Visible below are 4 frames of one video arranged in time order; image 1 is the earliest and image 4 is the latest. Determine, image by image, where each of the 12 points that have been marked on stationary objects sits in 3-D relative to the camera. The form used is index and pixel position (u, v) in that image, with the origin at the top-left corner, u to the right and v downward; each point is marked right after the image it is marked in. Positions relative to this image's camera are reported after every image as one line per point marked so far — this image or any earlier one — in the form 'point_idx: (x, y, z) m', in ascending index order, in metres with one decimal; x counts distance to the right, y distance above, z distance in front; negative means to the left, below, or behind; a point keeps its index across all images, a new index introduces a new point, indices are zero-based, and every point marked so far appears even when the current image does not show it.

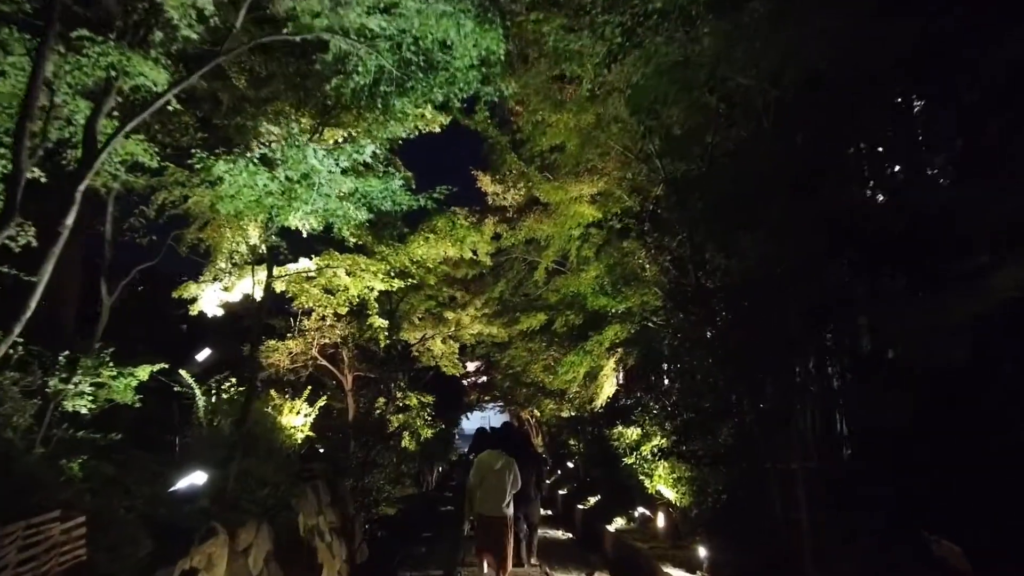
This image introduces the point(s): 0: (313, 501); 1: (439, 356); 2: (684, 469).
0: (-2.3, -2.5, +9.6) m
1: (-1.7, -1.7, +19.2) m
2: (+2.3, -2.4, +10.7) m
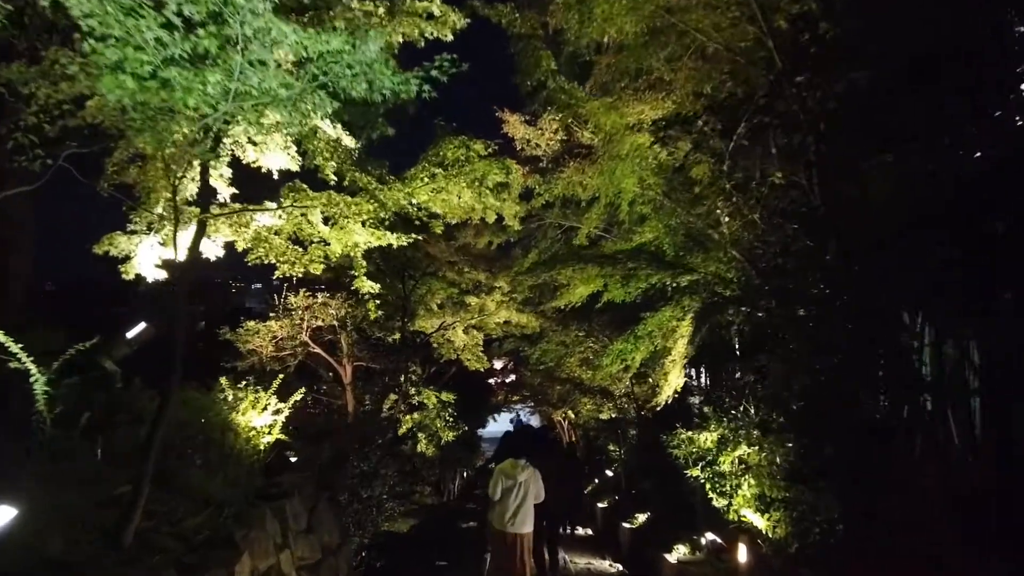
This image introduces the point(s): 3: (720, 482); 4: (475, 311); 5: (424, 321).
0: (-2.0, -2.1, +7.0) m
1: (-1.0, -1.3, +16.6) m
2: (+2.6, -2.0, +7.9) m
3: (+2.3, -2.1, +8.9) m
4: (-0.7, -0.5, +15.9) m
5: (-1.6, -0.6, +15.7) m
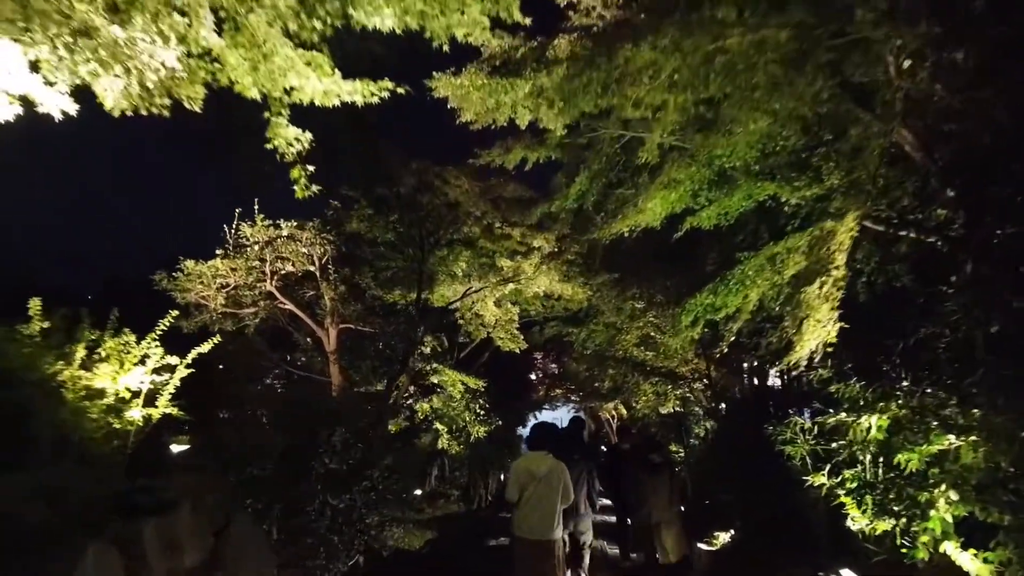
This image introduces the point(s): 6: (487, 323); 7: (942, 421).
0: (-1.9, -1.4, +3.9) m
1: (-0.3, -0.6, +13.4) m
2: (+2.8, -1.3, +4.6) m
3: (+2.5, -1.4, +5.5) m
4: (-0.1, +0.2, +12.6) m
5: (-0.9, 0.0, +12.5) m
6: (-0.4, -0.6, +13.5) m
7: (+2.7, -0.8, +5.0) m
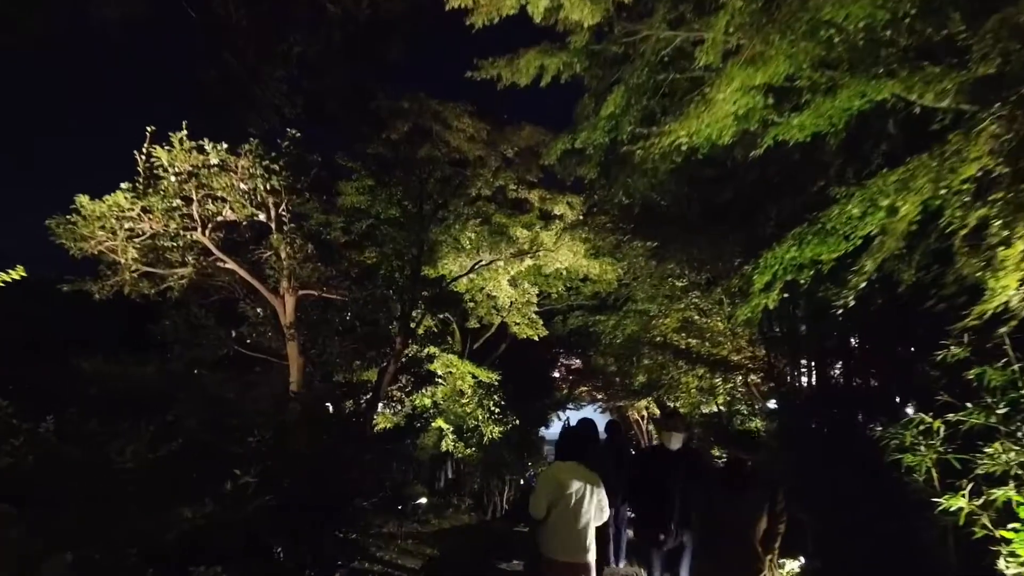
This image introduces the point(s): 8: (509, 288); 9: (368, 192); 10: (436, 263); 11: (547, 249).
0: (-1.9, -1.0, +1.8) m
1: (-0.1, -0.2, +11.3) m
2: (+2.8, -0.9, +2.3) m
3: (+2.5, -1.0, +3.3) m
4: (+0.1, +0.6, +10.5) m
5: (-0.7, +0.4, +10.4) m
6: (-0.2, -0.2, +11.4) m
7: (+2.7, -0.4, +2.8) m
8: (0.0, +0.1, +11.2) m
9: (-1.9, +1.3, +9.9) m
10: (-1.0, +0.4, +10.3) m
11: (+0.4, +0.6, +10.4) m
